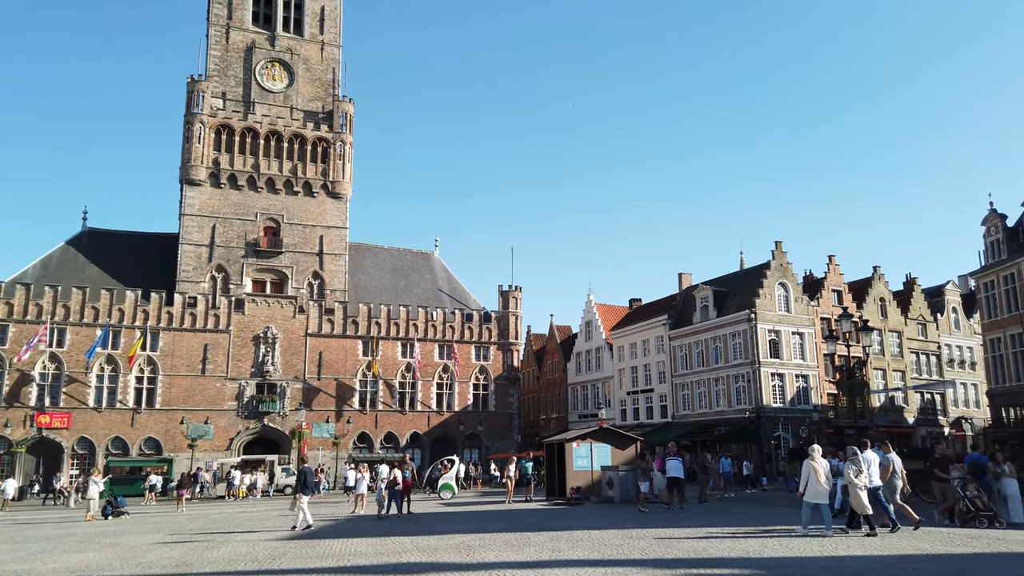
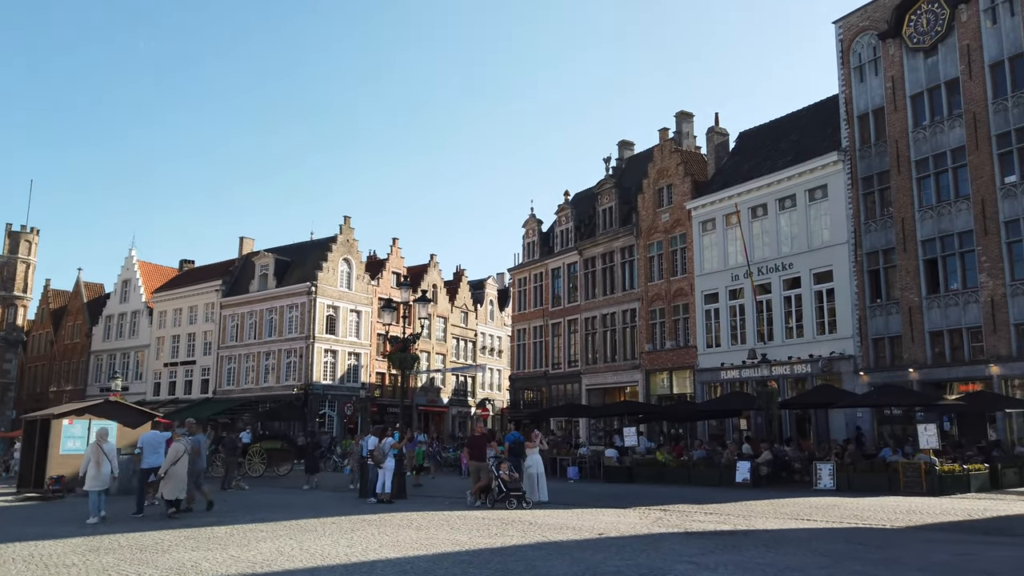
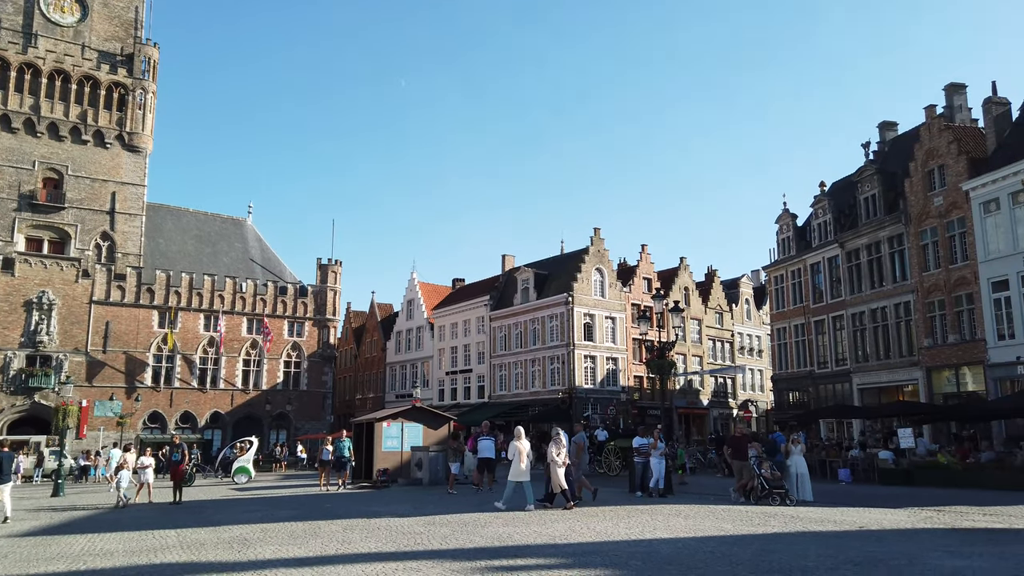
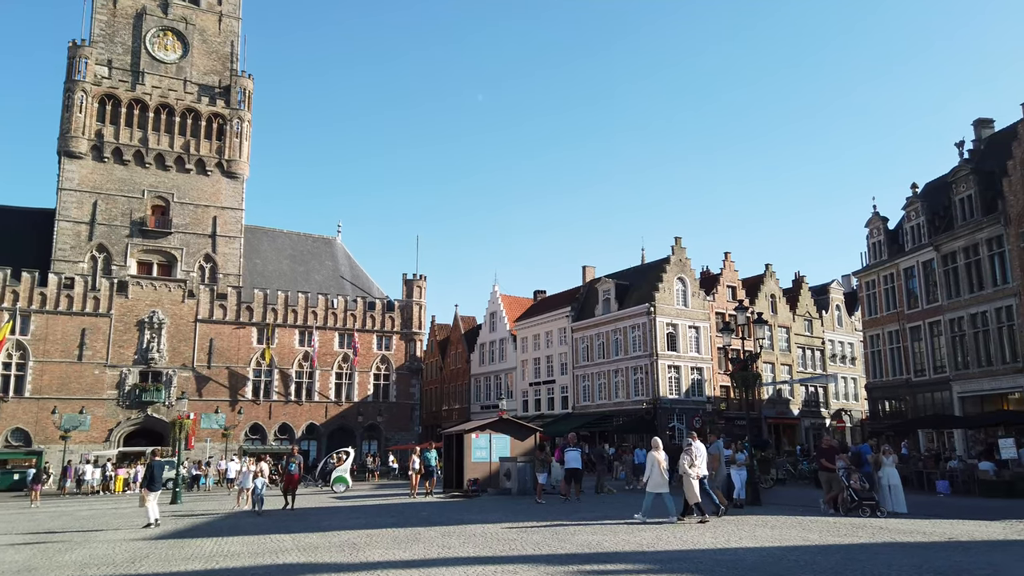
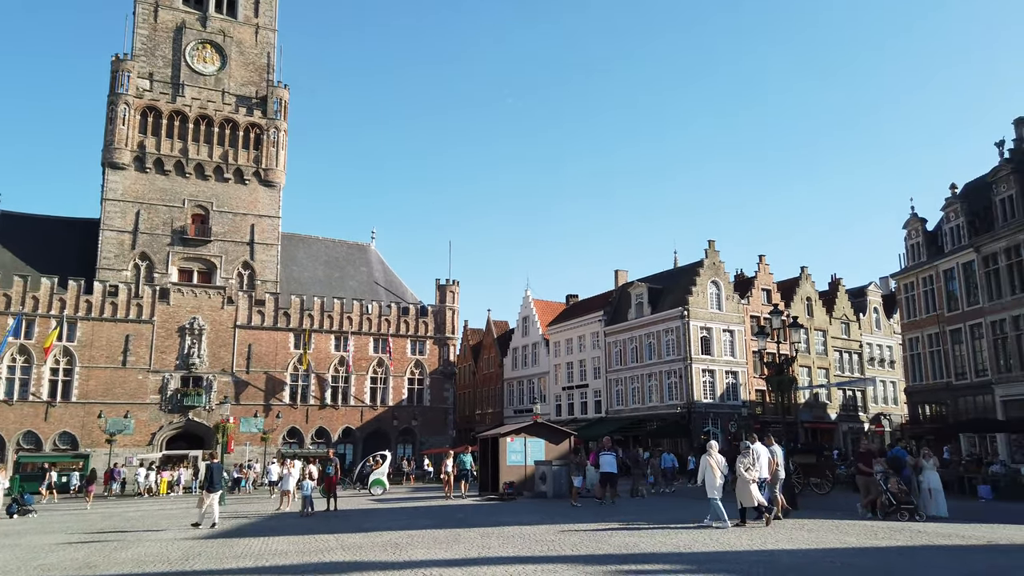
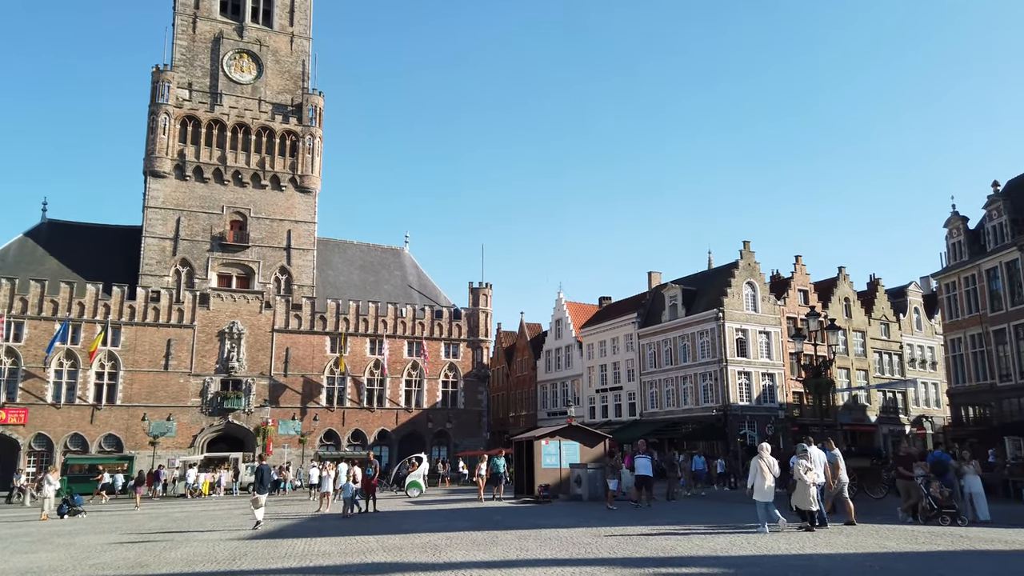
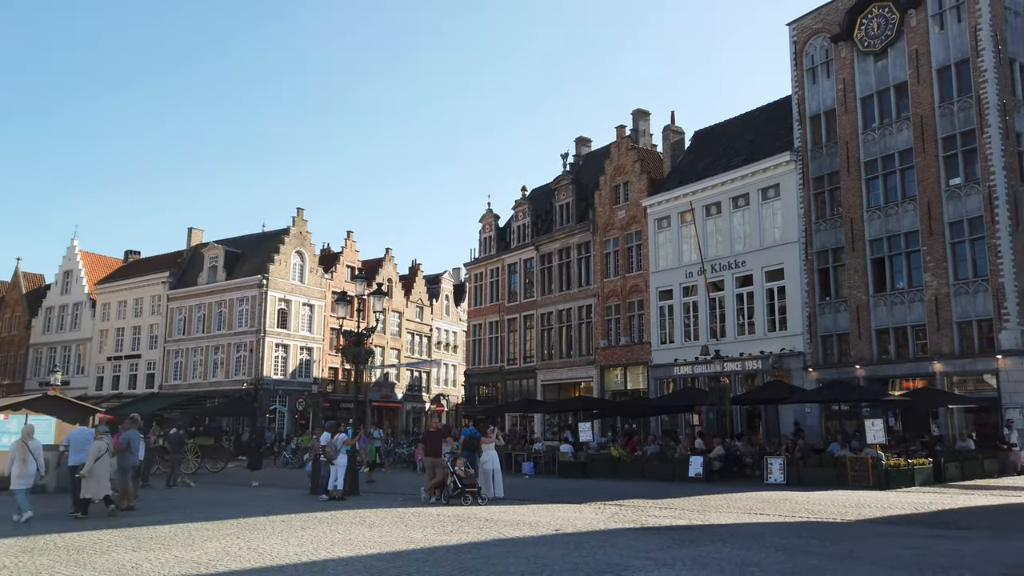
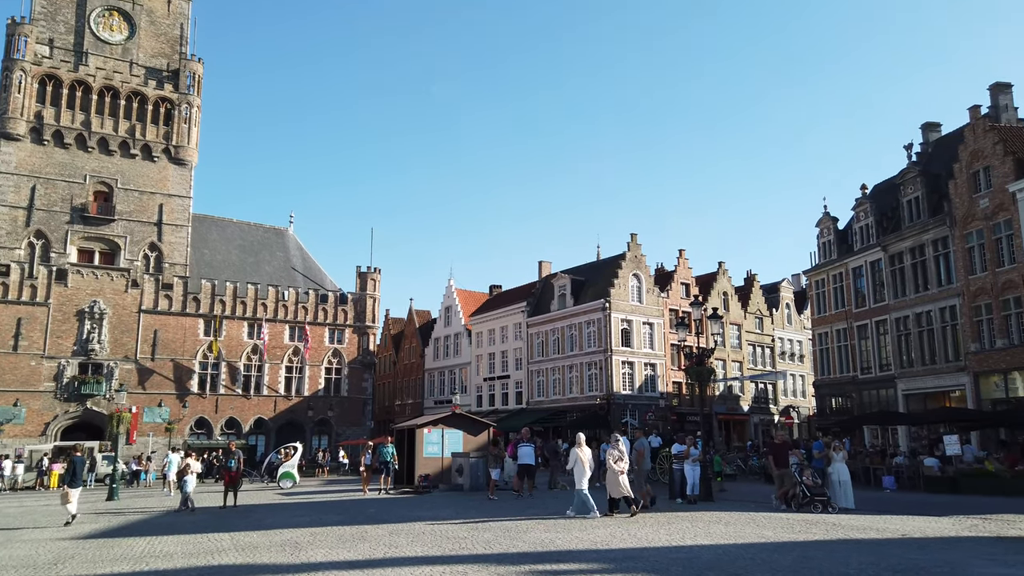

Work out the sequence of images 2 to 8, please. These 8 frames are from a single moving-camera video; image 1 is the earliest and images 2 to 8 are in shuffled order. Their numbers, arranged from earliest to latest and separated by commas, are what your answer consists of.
6, 5, 4, 8, 3, 2, 7
